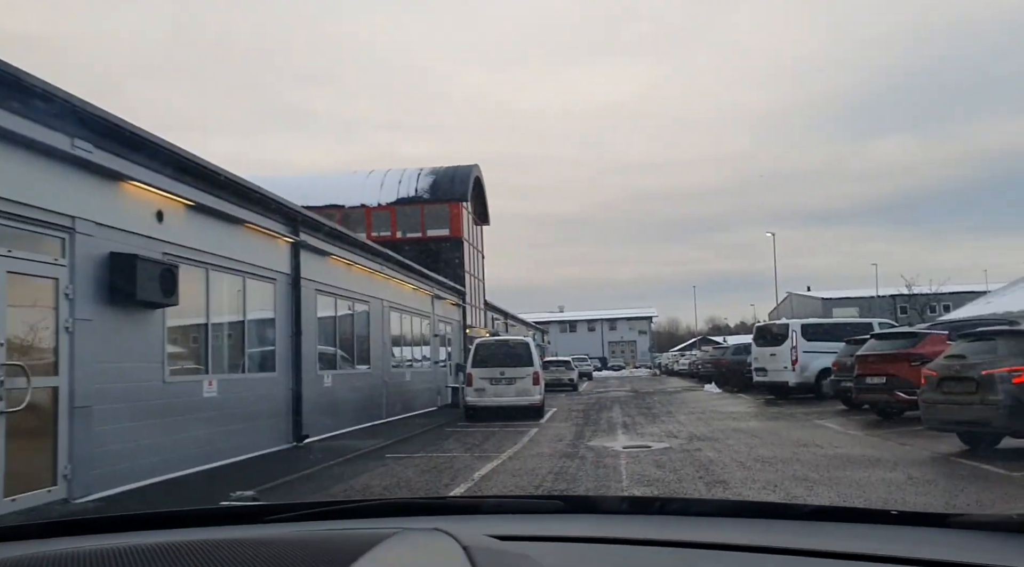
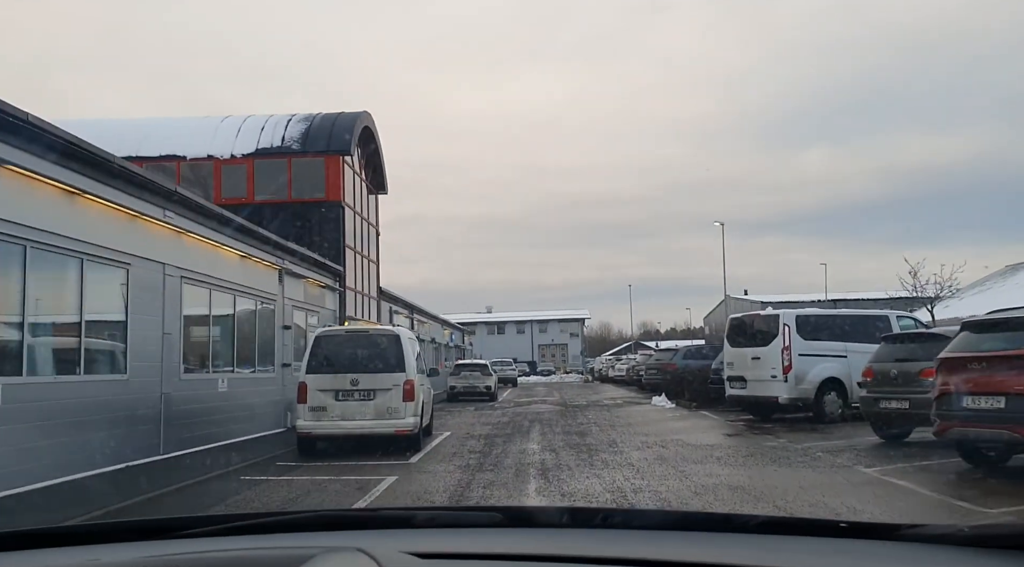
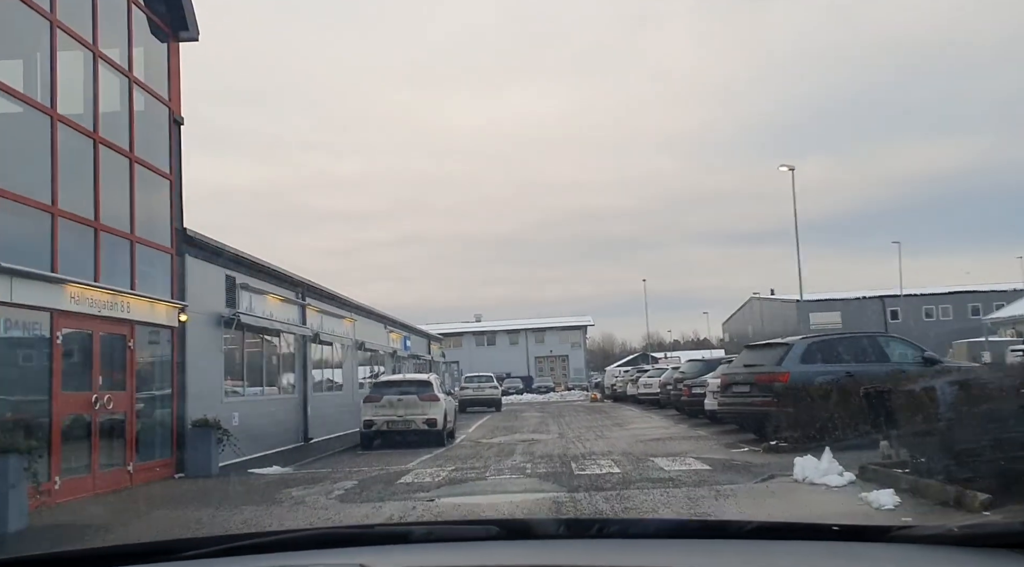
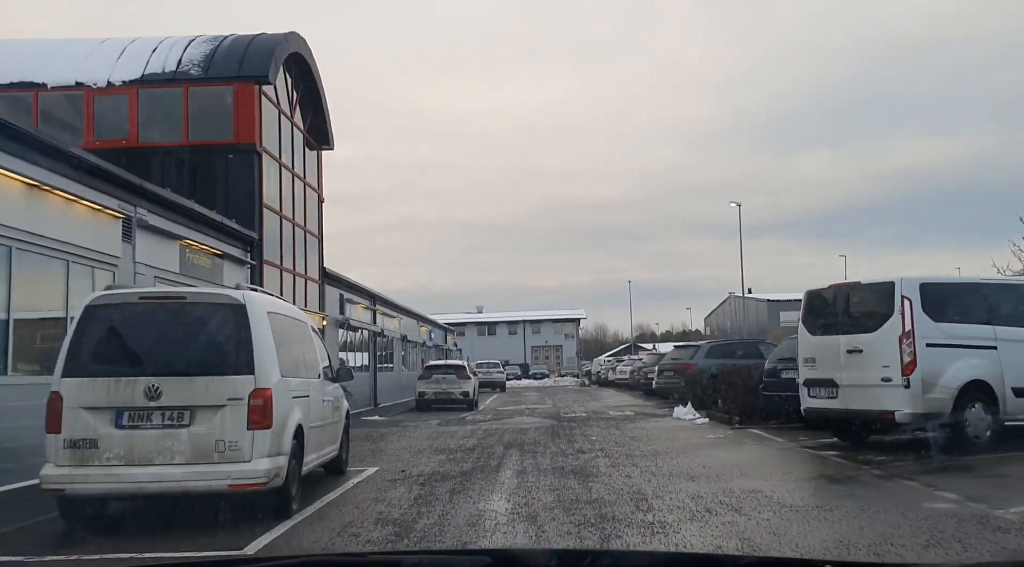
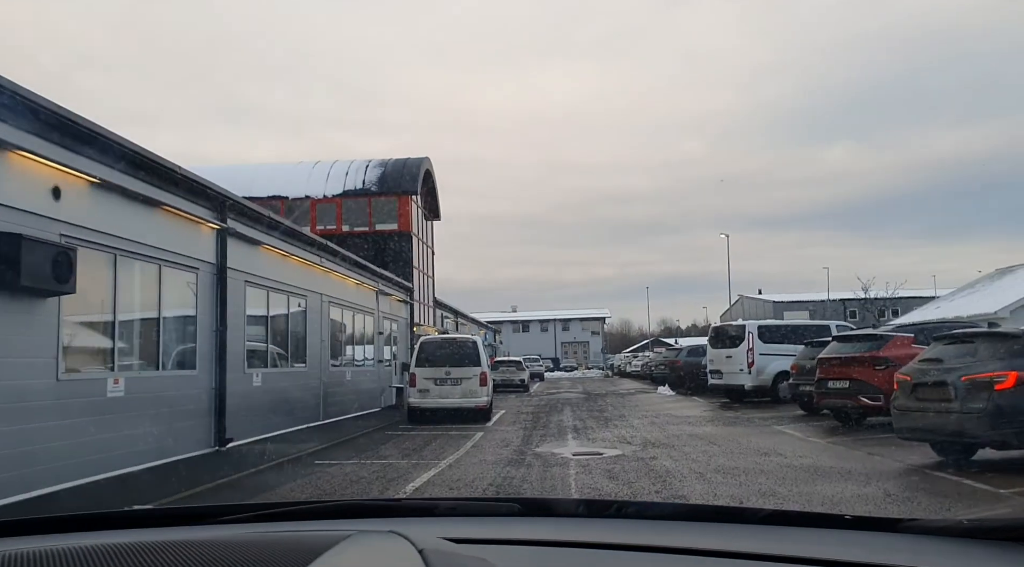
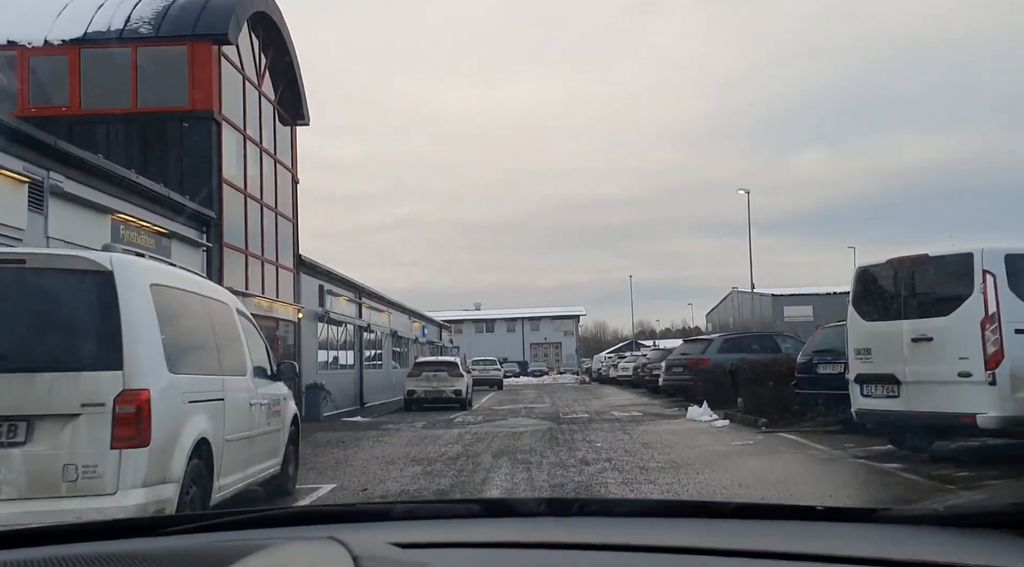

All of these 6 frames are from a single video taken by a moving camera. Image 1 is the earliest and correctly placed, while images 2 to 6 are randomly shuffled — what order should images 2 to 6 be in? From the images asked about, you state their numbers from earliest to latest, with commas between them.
5, 2, 4, 6, 3
